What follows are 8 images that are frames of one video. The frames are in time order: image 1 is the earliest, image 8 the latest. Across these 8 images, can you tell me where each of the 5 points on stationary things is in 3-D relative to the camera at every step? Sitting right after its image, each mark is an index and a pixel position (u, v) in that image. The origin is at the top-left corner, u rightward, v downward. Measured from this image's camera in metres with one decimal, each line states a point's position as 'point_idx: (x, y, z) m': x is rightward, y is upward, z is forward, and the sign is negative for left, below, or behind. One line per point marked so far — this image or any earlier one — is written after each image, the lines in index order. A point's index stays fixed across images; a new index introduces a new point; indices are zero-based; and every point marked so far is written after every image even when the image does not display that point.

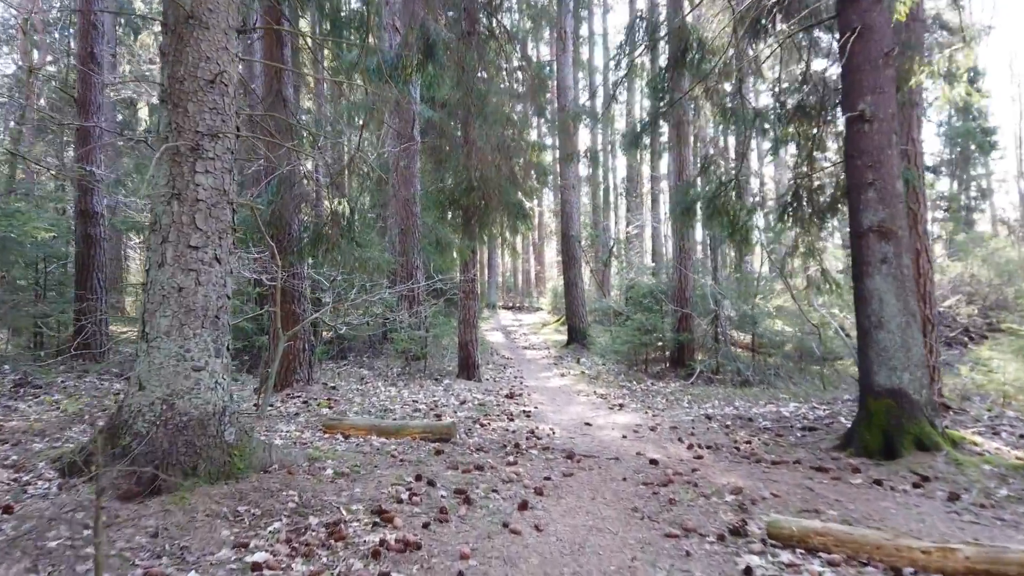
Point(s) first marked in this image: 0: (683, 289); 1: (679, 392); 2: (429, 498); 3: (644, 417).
0: (+2.7, -0.1, +11.2) m
1: (+2.2, -1.4, +9.4) m
2: (-0.5, -1.2, +4.2) m
3: (+1.4, -1.4, +7.6) m
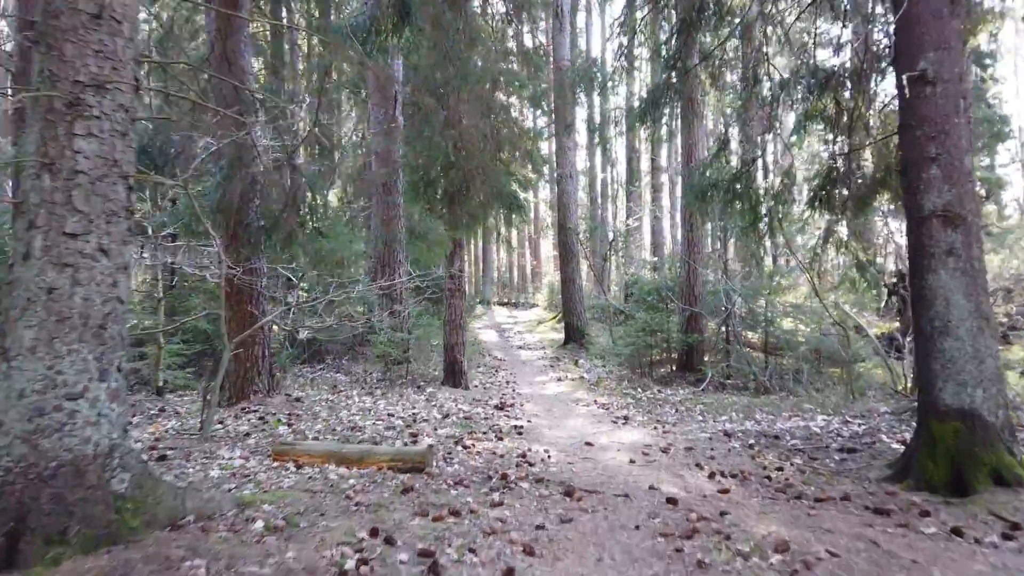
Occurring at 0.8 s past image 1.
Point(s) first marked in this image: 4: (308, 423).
0: (+2.6, 0.0, +10.2) m
1: (+2.1, -1.3, +8.4) m
2: (-0.6, -1.2, +3.2) m
3: (+1.3, -1.3, +6.6) m
4: (-1.8, -1.2, +6.4) m
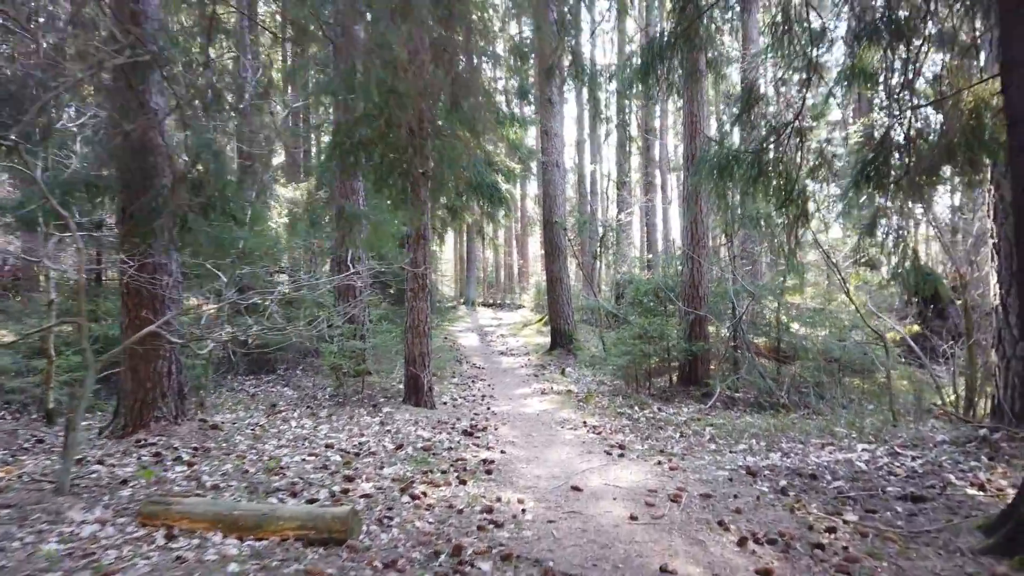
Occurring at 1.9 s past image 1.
0: (+2.3, 0.0, +8.9) m
1: (+1.8, -1.3, +7.0) m
2: (-0.8, -1.2, +1.8) m
3: (+1.1, -1.3, +5.2) m
4: (-2.1, -1.2, +5.0) m
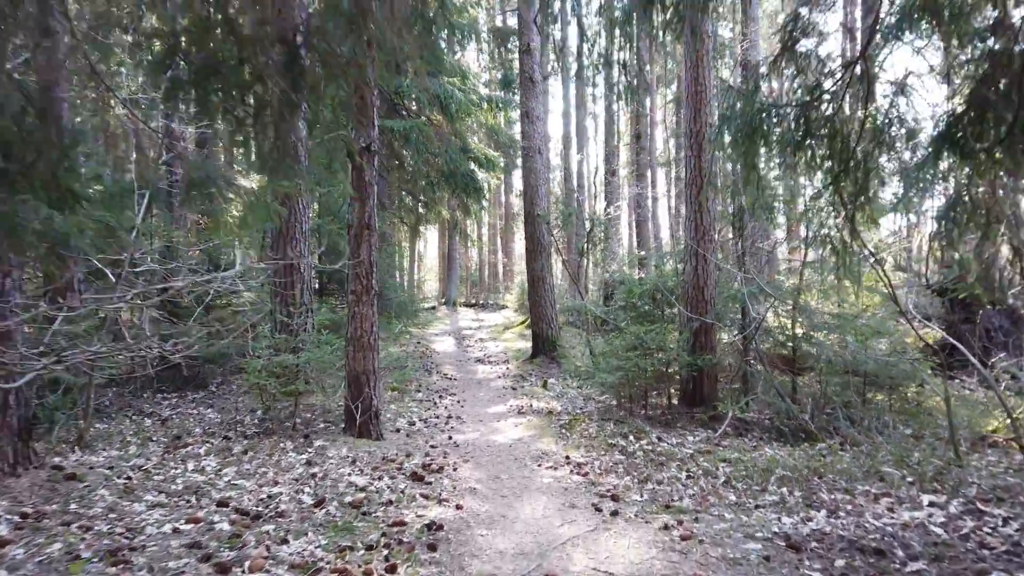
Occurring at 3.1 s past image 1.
0: (+2.0, 0.0, +7.5) m
1: (+1.5, -1.3, +5.6) m
2: (-0.9, -1.3, +0.4) m
3: (+0.8, -1.4, +3.8) m
4: (-2.3, -1.2, +3.6) m
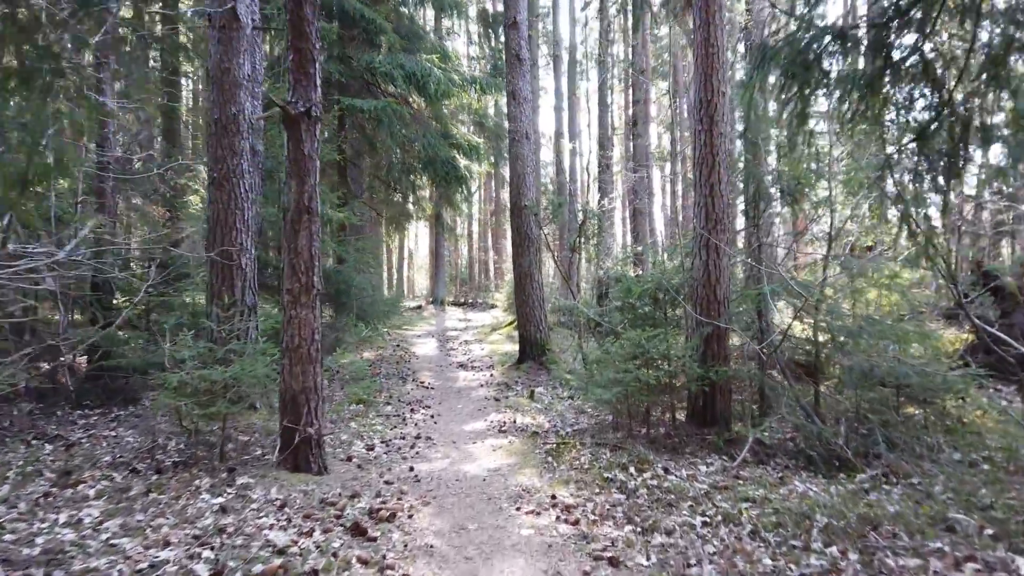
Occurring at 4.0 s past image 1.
0: (+1.8, 0.0, +6.4) m
1: (+1.4, -1.3, +4.5) m
2: (-1.1, -1.3, -0.8) m
3: (+0.7, -1.3, +2.7) m
4: (-2.4, -1.2, +2.4) m
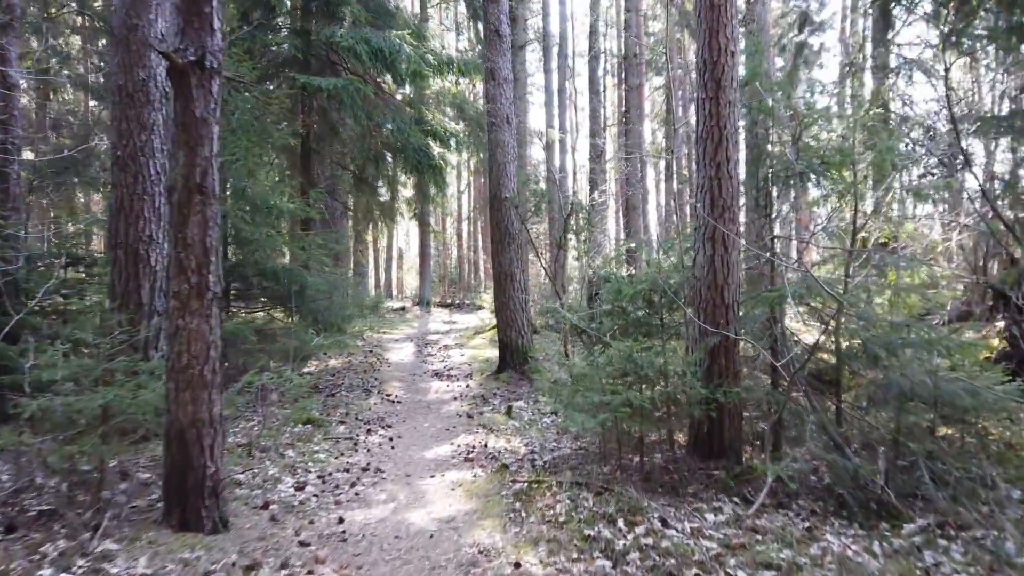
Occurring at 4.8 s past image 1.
0: (+1.5, 0.0, +5.3) m
1: (+1.1, -1.3, +3.4) m
2: (-1.3, -1.3, -1.9) m
3: (+0.4, -1.4, +1.6) m
4: (-2.7, -1.2, +1.3) m
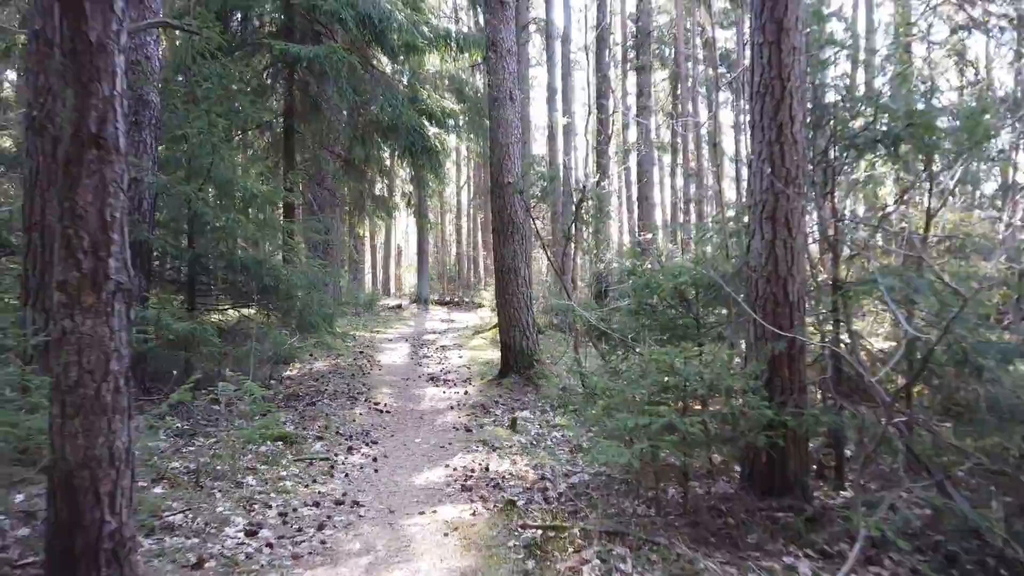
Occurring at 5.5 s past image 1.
0: (+1.6, 0.0, +4.3) m
1: (+1.2, -1.3, +2.4) m
2: (-1.2, -1.2, -2.9) m
3: (+0.5, -1.3, +0.6) m
4: (-2.6, -1.2, +0.3) m
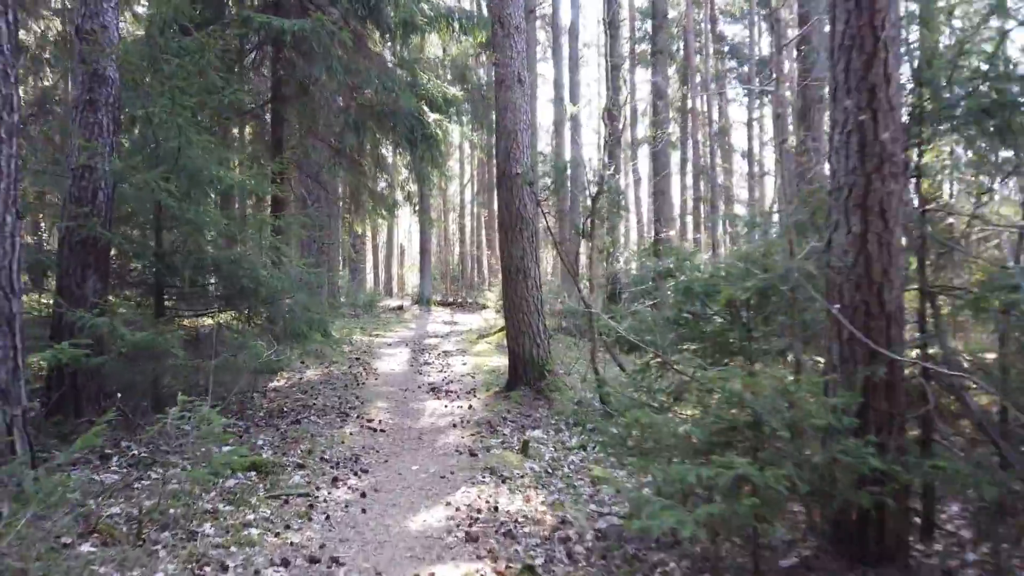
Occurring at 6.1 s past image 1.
0: (+1.6, 0.0, +3.4) m
1: (+1.2, -1.3, +1.6) m
2: (-1.2, -1.3, -3.7) m
3: (+0.5, -1.4, -0.3) m
4: (-2.6, -1.2, -0.6) m
